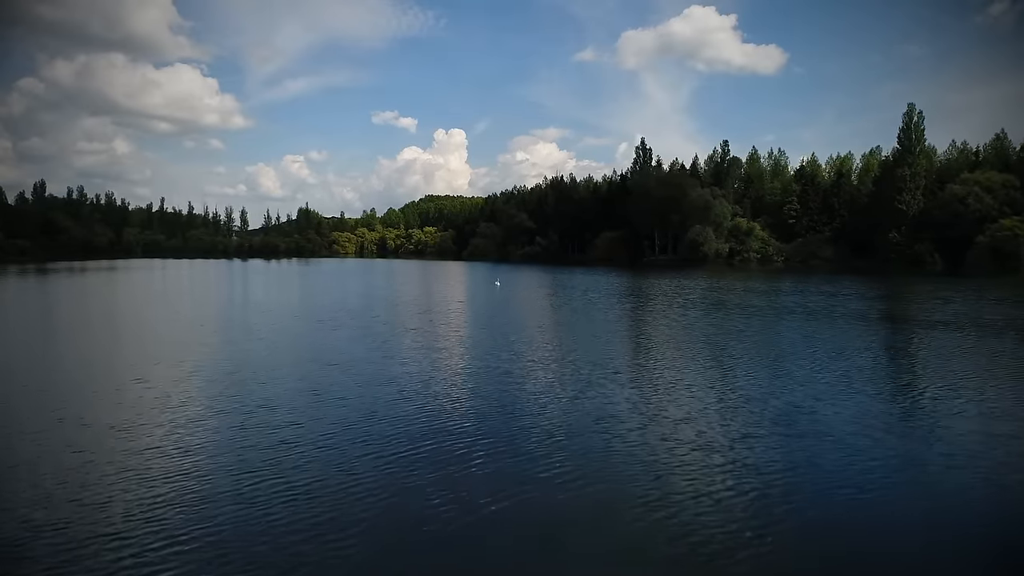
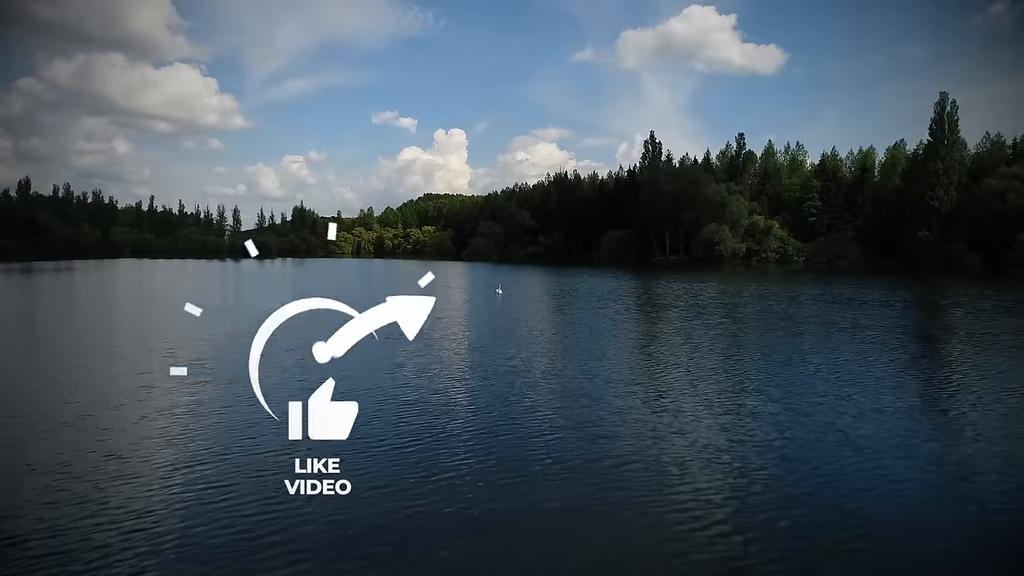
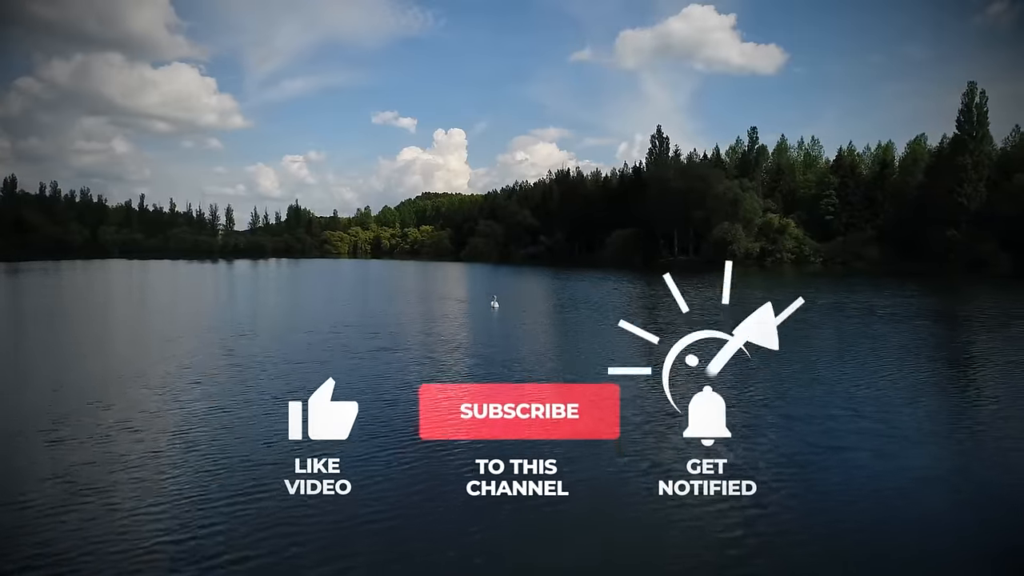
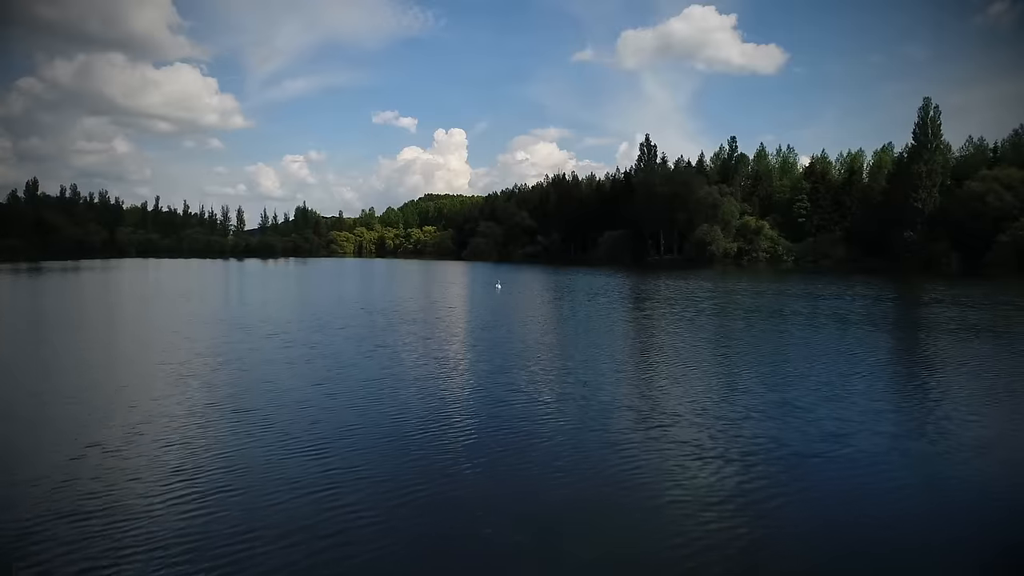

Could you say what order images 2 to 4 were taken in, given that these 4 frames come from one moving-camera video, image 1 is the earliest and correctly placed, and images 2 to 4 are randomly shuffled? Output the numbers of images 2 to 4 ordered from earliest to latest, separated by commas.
4, 2, 3
